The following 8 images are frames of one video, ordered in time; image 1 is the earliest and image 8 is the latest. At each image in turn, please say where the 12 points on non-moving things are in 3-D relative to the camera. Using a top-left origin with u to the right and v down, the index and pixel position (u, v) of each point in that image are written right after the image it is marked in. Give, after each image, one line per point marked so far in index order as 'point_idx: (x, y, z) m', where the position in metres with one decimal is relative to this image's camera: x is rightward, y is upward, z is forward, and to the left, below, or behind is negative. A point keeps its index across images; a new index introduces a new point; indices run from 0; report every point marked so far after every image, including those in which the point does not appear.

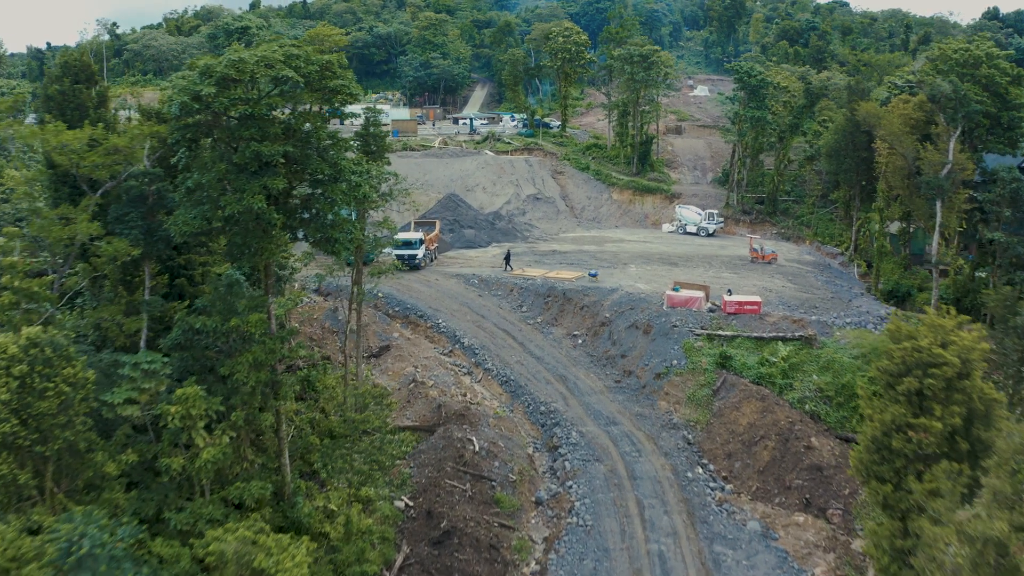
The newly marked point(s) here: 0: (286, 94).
0: (-3.1, +2.6, +14.6) m
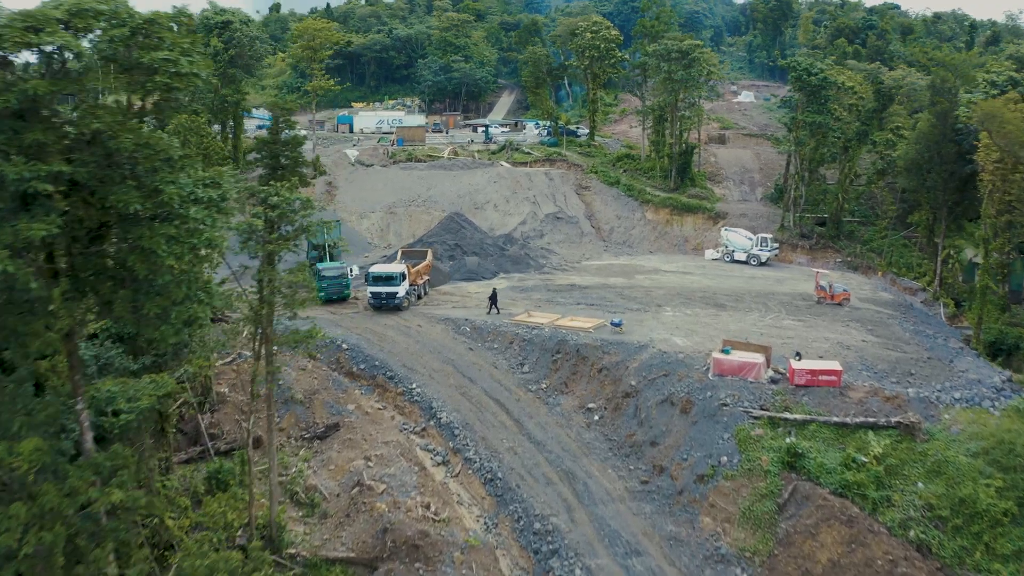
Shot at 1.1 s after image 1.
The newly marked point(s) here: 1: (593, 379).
0: (-3.5, +1.6, +8.5) m
1: (+1.5, -1.7, +19.9) m
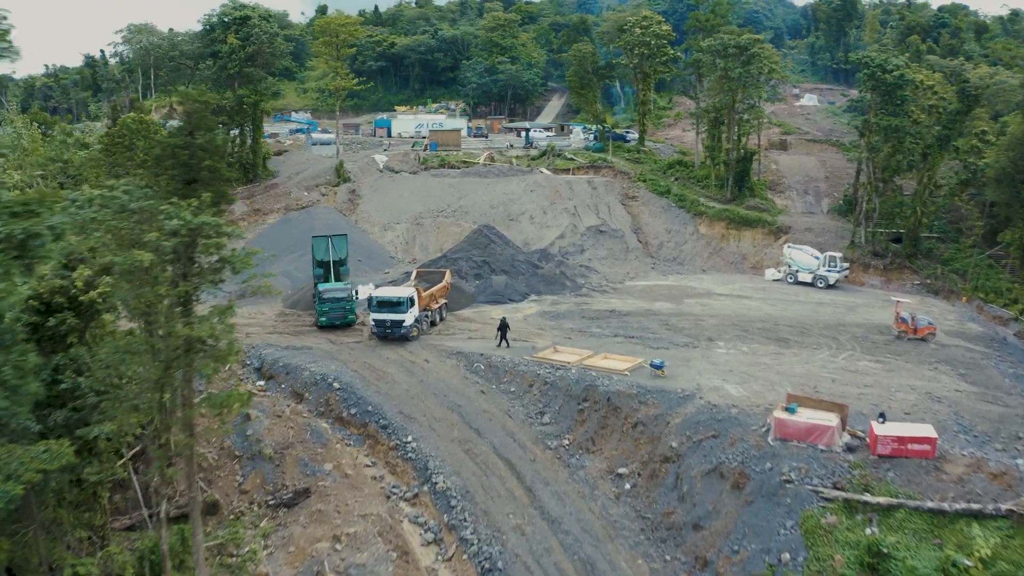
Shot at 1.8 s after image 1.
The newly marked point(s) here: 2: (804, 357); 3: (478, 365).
0: (-3.9, +1.2, +5.3) m
1: (+1.7, -2.2, +16.4) m
2: (+5.3, -1.3, +19.5) m
3: (-0.6, -1.4, +19.9) m
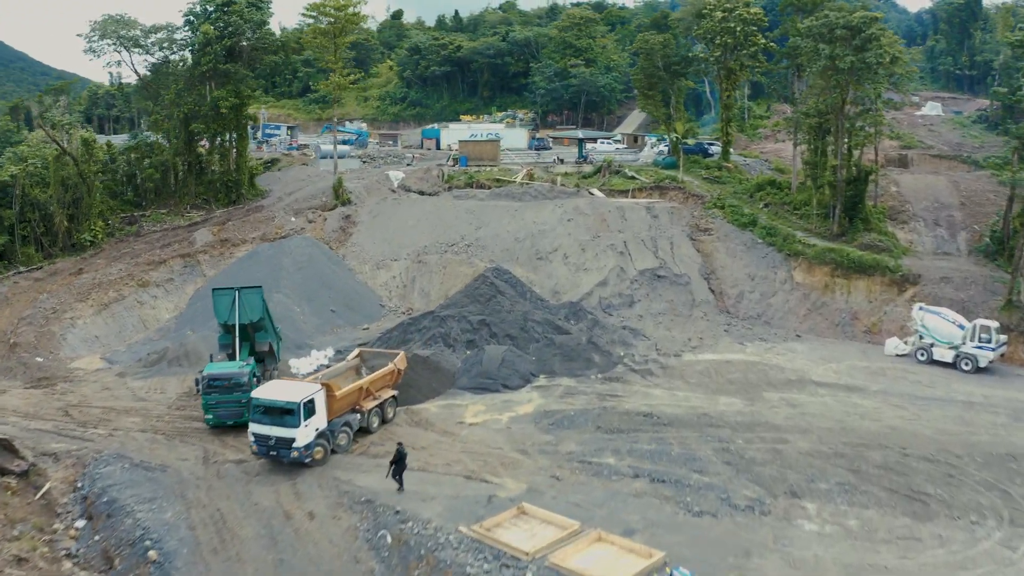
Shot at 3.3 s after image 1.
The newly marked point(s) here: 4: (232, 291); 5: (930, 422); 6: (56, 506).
0: (-6.0, +0.2, -2.4) m
1: (+0.6, -3.5, +8.1) m
2: (+4.5, -2.6, +10.9) m
3: (-1.3, -2.6, +11.8) m
4: (-4.5, 0.0, +17.5) m
5: (+6.1, -2.0, +16.0) m
6: (-6.0, -2.9, +14.3) m
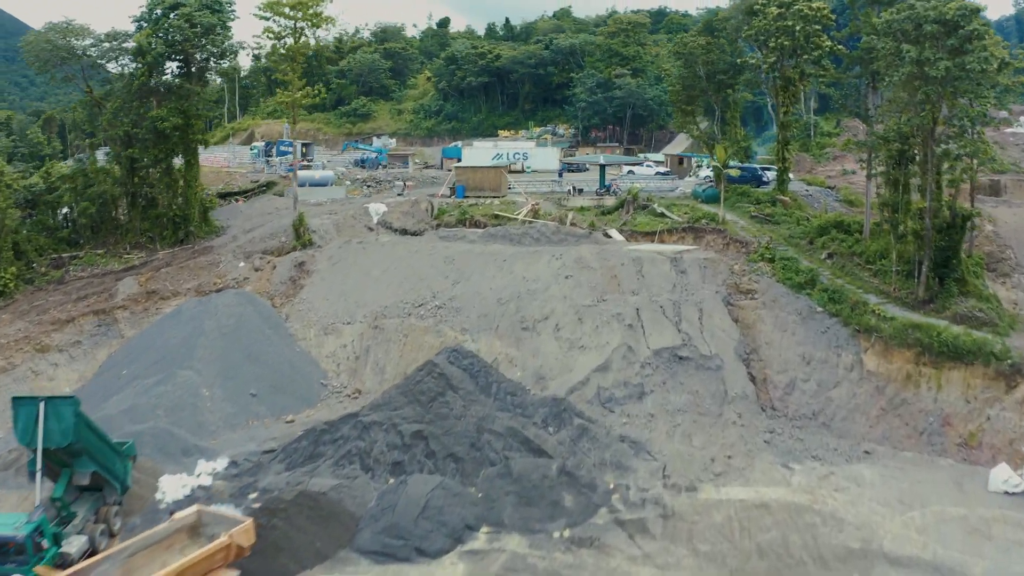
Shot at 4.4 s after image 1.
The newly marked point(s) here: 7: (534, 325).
0: (-8.2, -0.9, -7.7) m
1: (-1.0, -4.7, +2.3) m
2: (+3.1, -3.9, +4.8) m
3: (-2.7, -3.9, +6.1) m
4: (-5.4, -1.3, +12.0) m
5: (+5.1, -3.3, +9.8) m
6: (-7.2, -4.1, +8.9) m
7: (+0.4, -0.6, +19.3) m
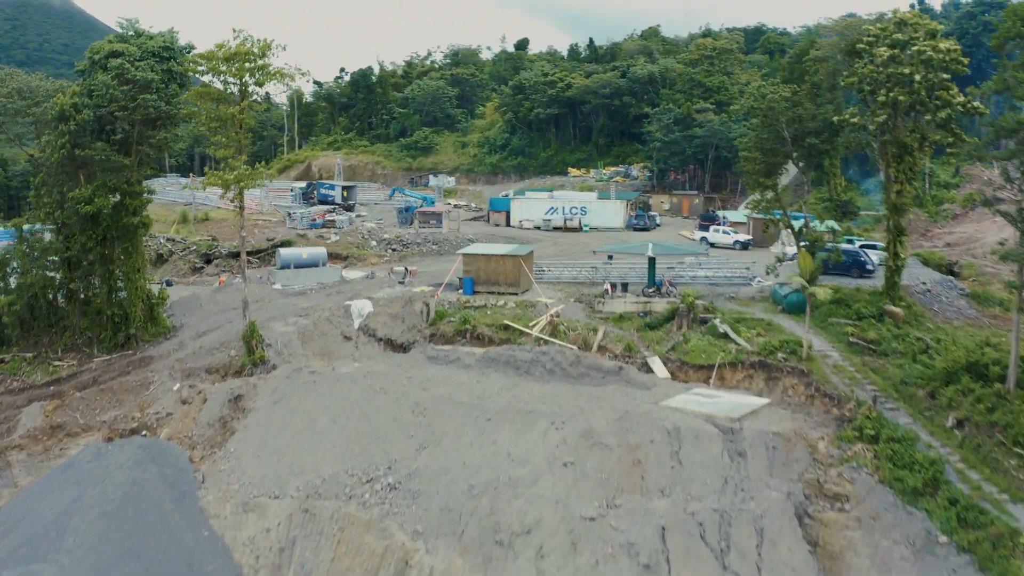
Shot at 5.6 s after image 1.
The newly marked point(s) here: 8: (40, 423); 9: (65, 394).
0: (-11.0, -2.8, -12.7) m
1: (-2.9, -6.8, -3.5) m
2: (+1.3, -6.1, -1.3) m
3: (-4.2, -6.0, +0.5) m
4: (-6.4, -3.5, +6.7) m
5: (+3.8, -5.6, +3.5) m
6: (-8.5, -6.2, +3.8) m
7: (+0.1, -2.9, +13.4) m
8: (-8.0, -2.2, +18.5) m
9: (-8.0, -1.8, +19.6) m
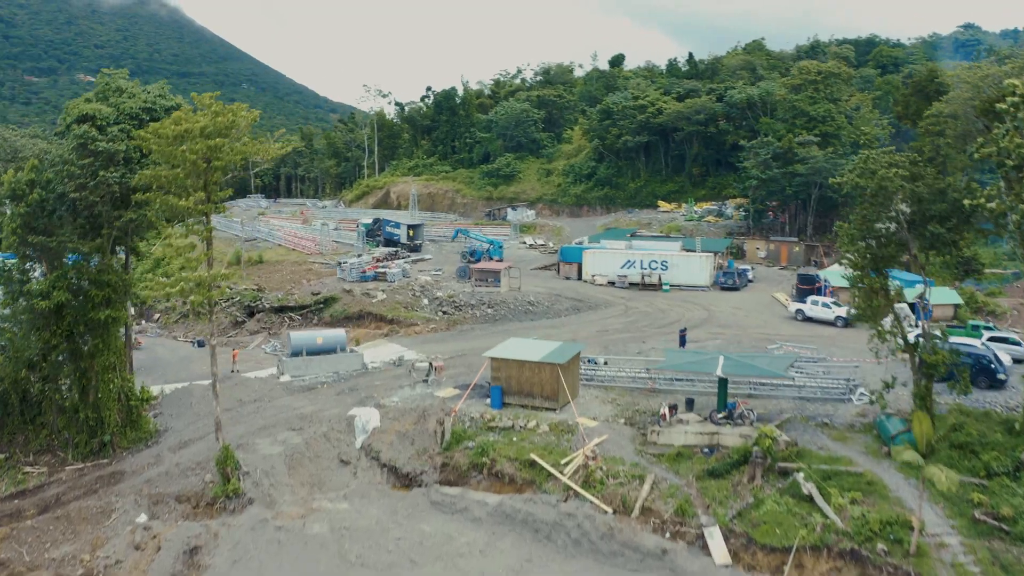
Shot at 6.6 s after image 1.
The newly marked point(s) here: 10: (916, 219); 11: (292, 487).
0: (-13.7, -4.3, -15.2) m
1: (-4.8, -8.5, -6.8) m
2: (-0.4, -7.8, -5.1) m
3: (-5.7, -7.6, -2.7) m
4: (-7.2, -5.1, +3.6) m
5: (+2.6, -7.4, -0.5) m
6: (-9.6, -7.8, +1.0) m
7: (-0.1, -4.6, +9.7) m
8: (-7.6, -3.9, +15.6) m
9: (-7.5, -3.4, +16.7) m
10: (+5.7, +1.0, +15.2) m
11: (-3.2, -2.8, +15.8) m
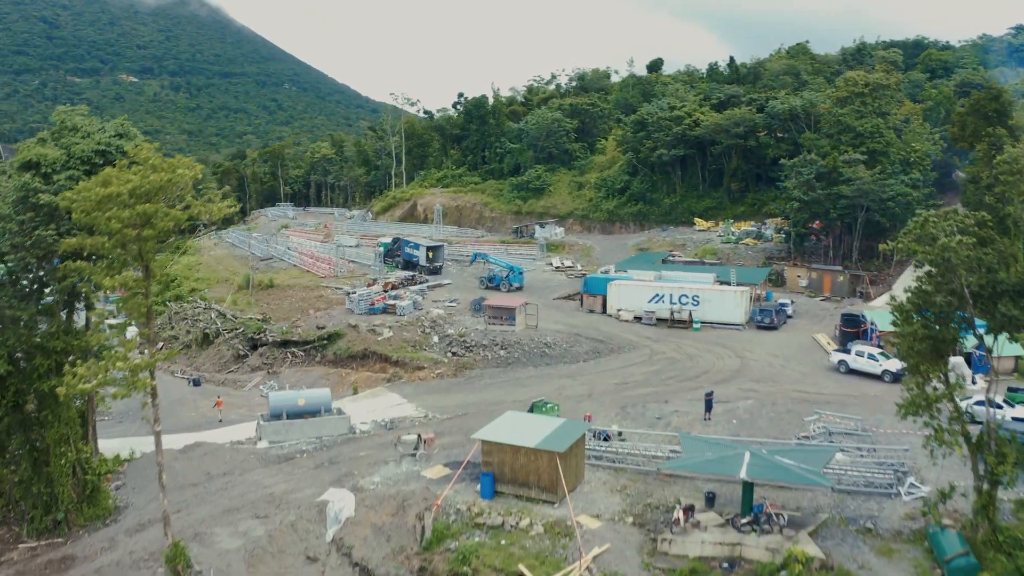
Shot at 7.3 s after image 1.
0: (-15.1, -5.3, -16.8) m
1: (-5.9, -9.5, -8.7) m
2: (-1.4, -8.8, -7.2) m
3: (-6.7, -8.6, -4.6) m
4: (-7.9, -6.0, +1.8) m
5: (+1.7, -8.4, -2.8) m
6: (-10.4, -8.7, -0.8) m
7: (-0.5, -5.6, +7.6) m
8: (-7.8, -4.8, +13.8) m
9: (-7.6, -4.4, +14.9) m
10: (+5.5, -0.1, +12.8) m
11: (-3.3, -3.8, +13.8) m
